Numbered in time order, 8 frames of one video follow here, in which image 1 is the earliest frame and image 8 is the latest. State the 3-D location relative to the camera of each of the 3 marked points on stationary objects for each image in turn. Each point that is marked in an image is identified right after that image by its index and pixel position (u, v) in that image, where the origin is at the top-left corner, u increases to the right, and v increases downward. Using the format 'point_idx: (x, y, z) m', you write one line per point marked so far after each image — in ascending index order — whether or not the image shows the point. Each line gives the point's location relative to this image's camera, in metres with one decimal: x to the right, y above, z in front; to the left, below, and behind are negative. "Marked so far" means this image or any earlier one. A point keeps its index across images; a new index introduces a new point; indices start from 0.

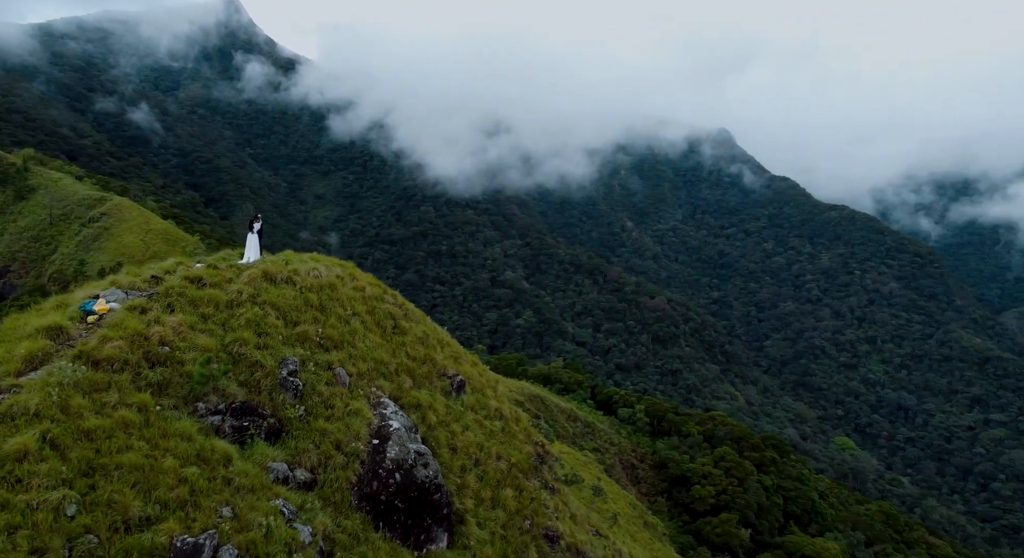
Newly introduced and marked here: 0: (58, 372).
0: (-6.0, -1.3, +10.3) m
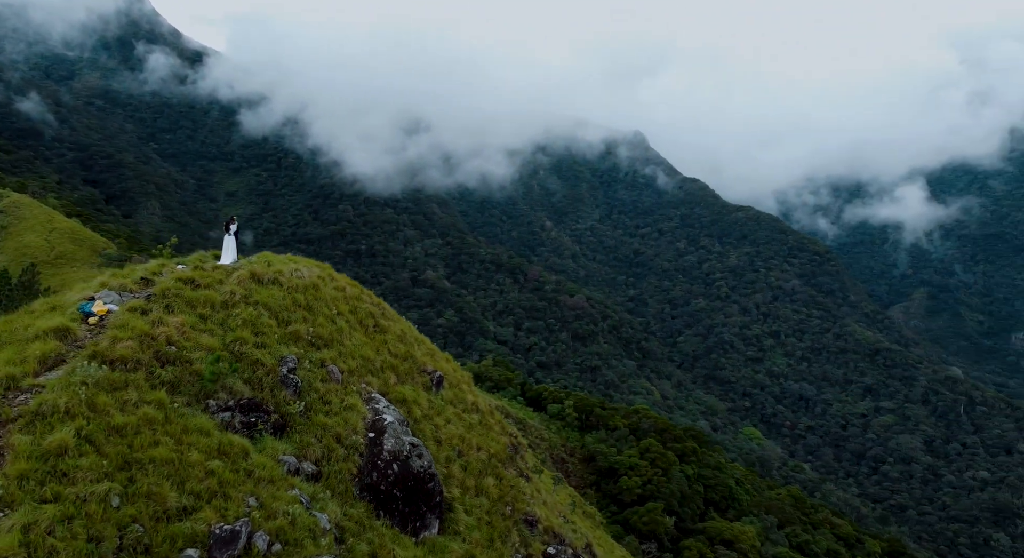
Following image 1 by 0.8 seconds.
0: (-5.9, -1.3, +10.6) m
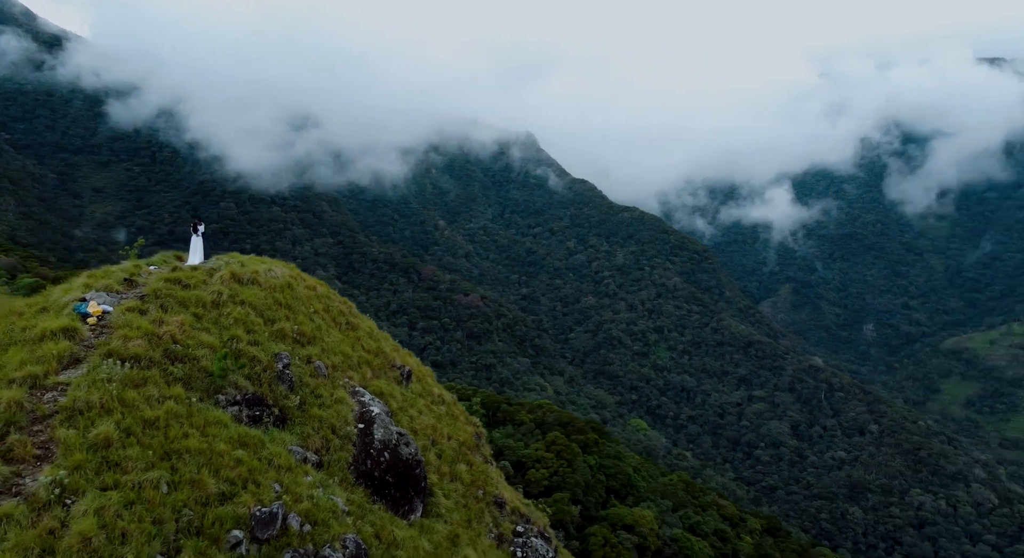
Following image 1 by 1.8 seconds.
0: (-5.8, -1.3, +10.9) m
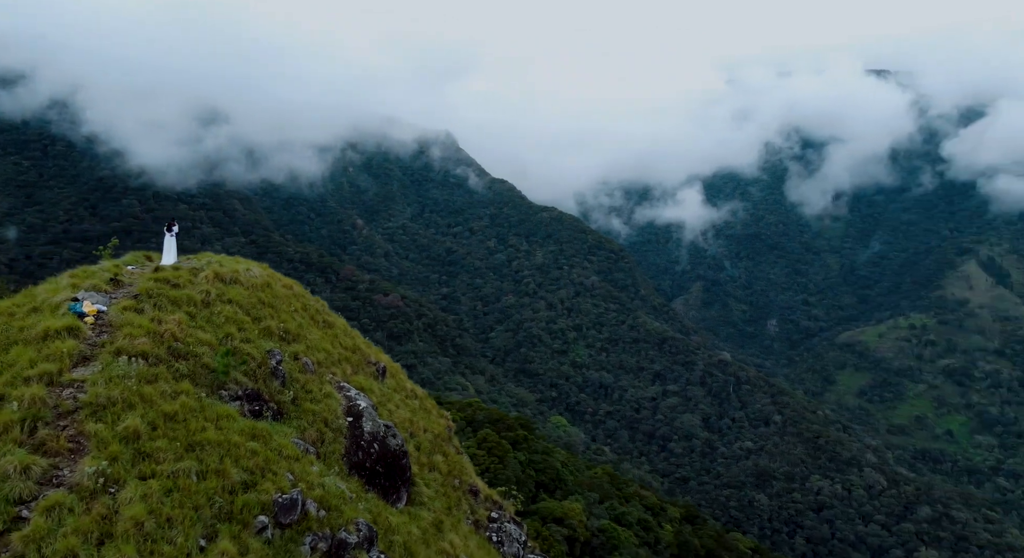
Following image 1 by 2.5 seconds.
0: (-5.7, -1.3, +11.2) m
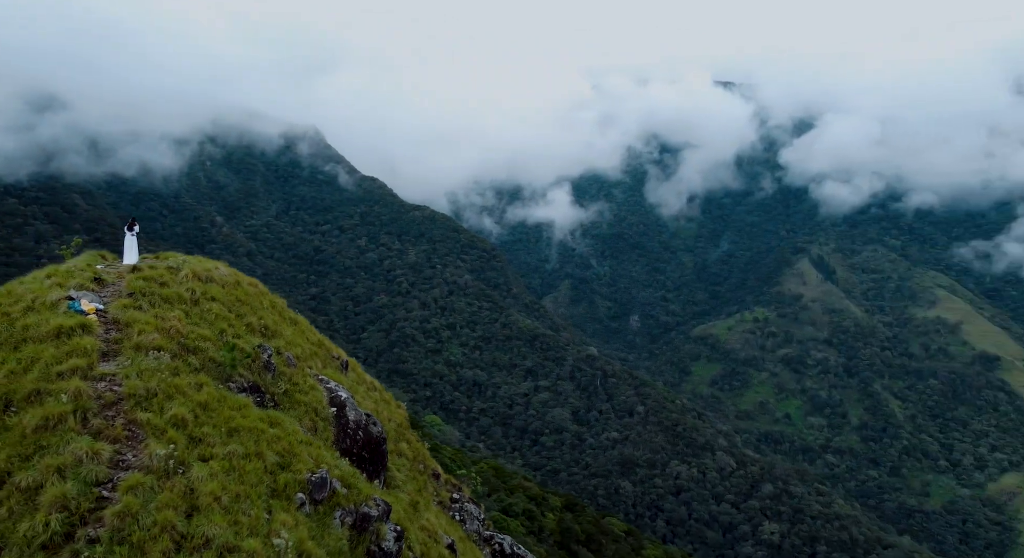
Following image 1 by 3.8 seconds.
0: (-5.6, -1.3, +11.7) m
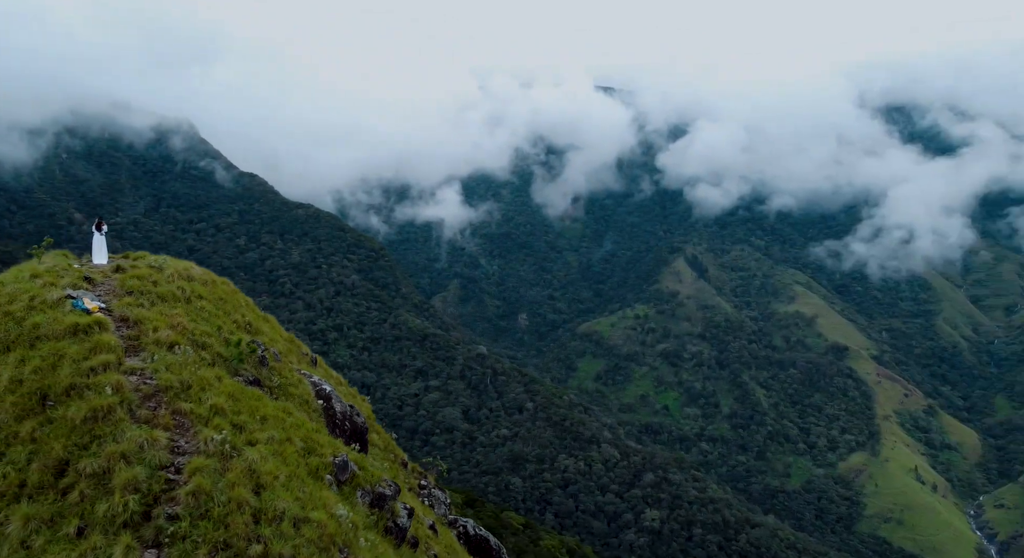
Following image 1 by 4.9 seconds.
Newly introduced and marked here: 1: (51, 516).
0: (-5.5, -1.2, +12.2) m
1: (-5.6, -2.9, +9.4) m
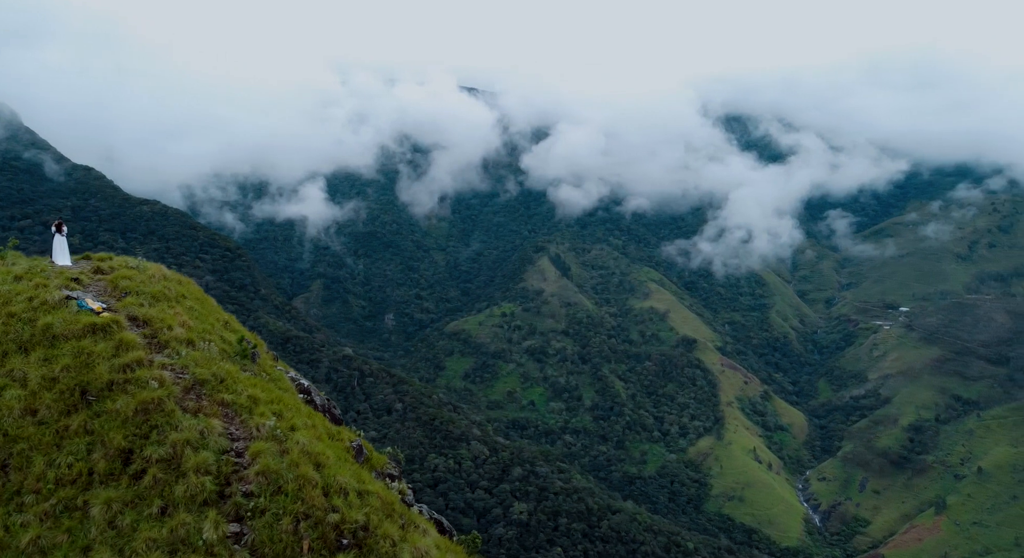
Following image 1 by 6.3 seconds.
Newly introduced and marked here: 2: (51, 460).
0: (-5.3, -1.2, +12.8) m
1: (-4.9, -2.9, +10.1) m
2: (-6.3, -2.5, +10.6) m
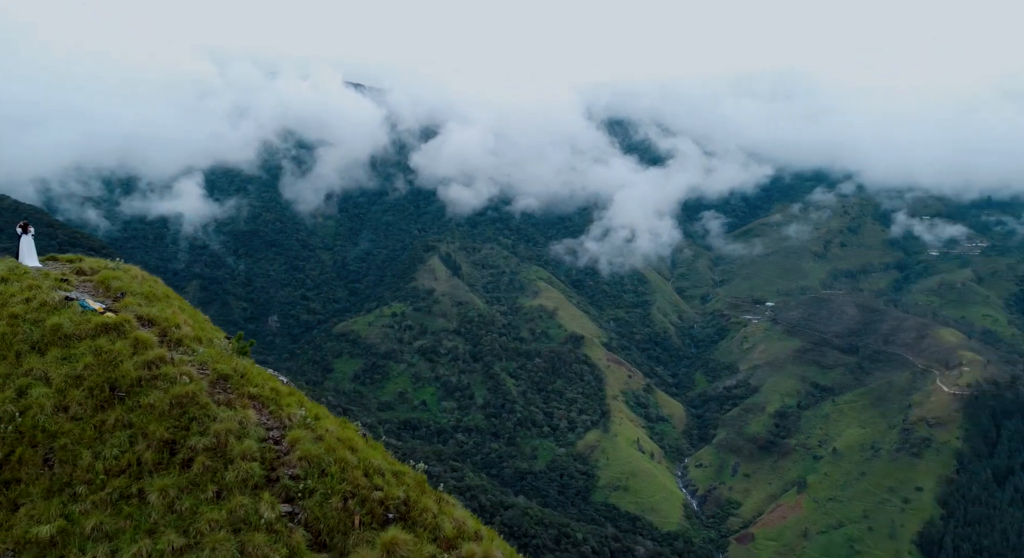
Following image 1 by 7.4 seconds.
0: (-5.3, -1.2, +13.4) m
1: (-4.5, -2.8, +10.7) m
2: (-5.9, -2.5, +11.0) m
